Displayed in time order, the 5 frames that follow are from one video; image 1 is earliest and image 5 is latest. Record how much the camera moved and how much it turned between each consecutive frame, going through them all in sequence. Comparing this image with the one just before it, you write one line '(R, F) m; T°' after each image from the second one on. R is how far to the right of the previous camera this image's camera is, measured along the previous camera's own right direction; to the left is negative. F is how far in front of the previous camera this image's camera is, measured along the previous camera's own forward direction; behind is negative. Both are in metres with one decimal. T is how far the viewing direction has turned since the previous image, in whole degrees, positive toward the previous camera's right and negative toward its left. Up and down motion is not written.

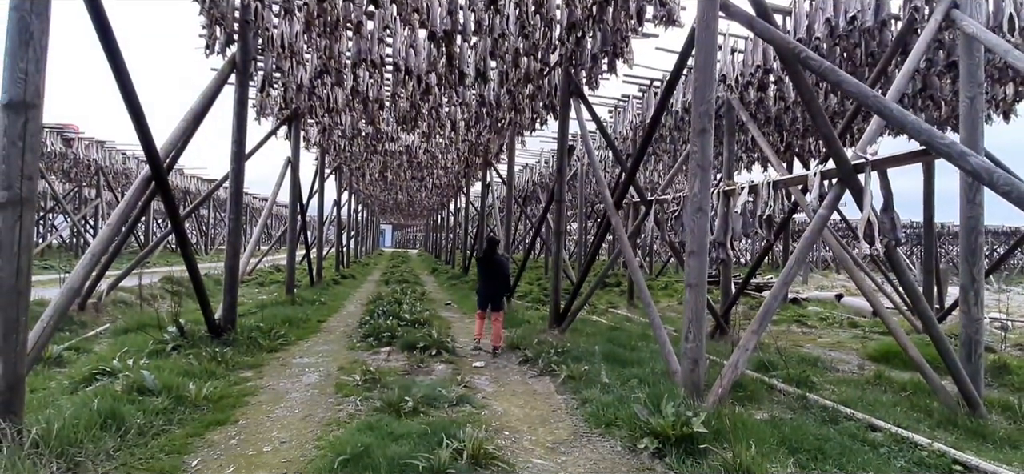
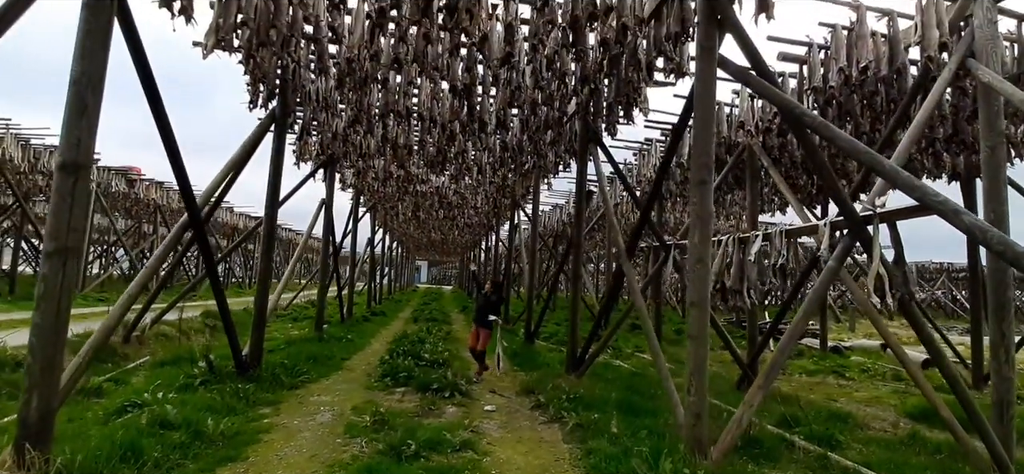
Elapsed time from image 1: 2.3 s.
(+0.3, -0.1) m; -4°
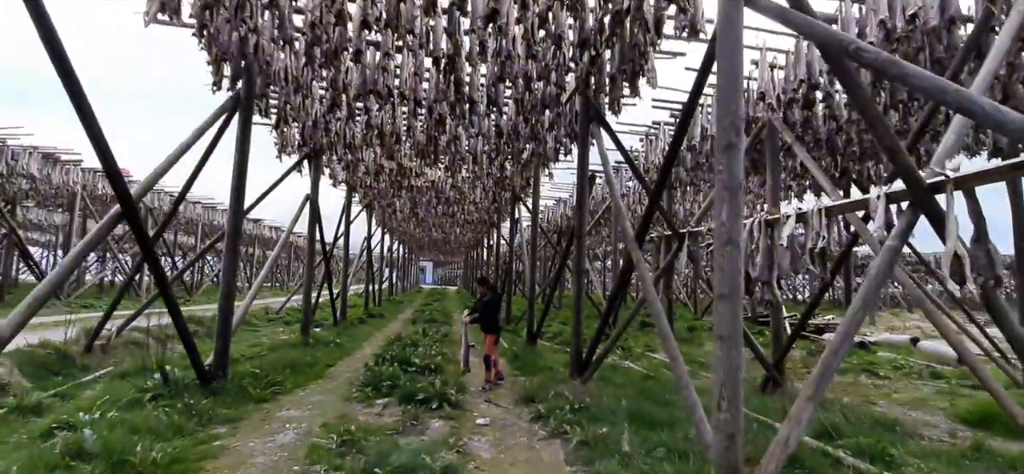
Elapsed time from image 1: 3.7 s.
(+0.2, +0.7) m; -1°
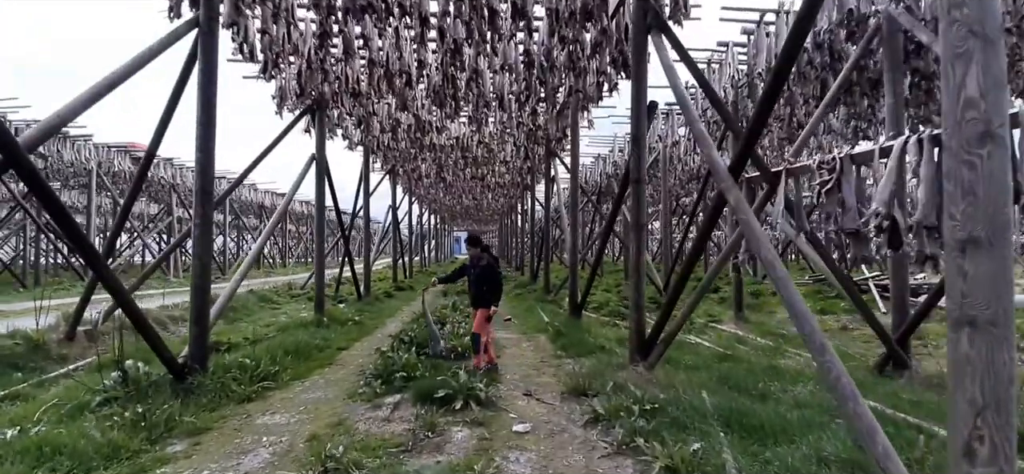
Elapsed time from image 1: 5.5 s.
(-0.1, +1.4) m; -4°
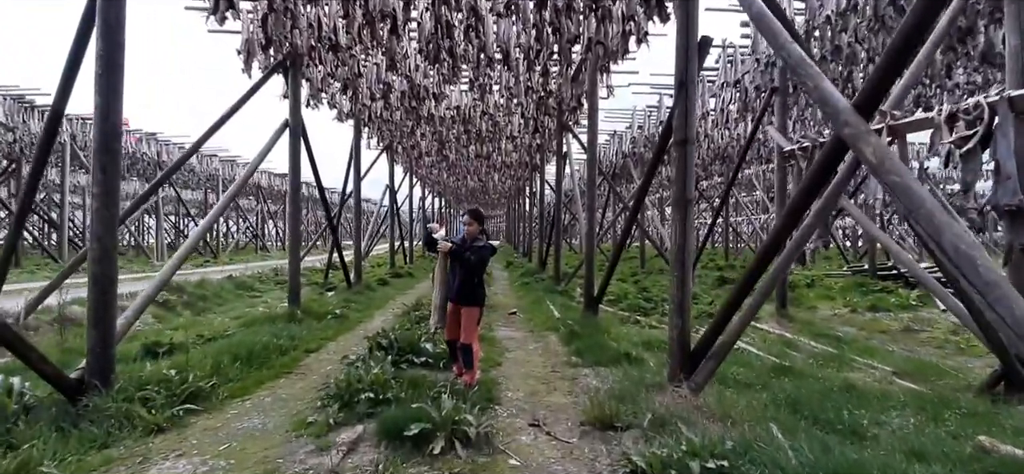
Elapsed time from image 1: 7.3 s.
(0.0, +1.2) m; -1°
